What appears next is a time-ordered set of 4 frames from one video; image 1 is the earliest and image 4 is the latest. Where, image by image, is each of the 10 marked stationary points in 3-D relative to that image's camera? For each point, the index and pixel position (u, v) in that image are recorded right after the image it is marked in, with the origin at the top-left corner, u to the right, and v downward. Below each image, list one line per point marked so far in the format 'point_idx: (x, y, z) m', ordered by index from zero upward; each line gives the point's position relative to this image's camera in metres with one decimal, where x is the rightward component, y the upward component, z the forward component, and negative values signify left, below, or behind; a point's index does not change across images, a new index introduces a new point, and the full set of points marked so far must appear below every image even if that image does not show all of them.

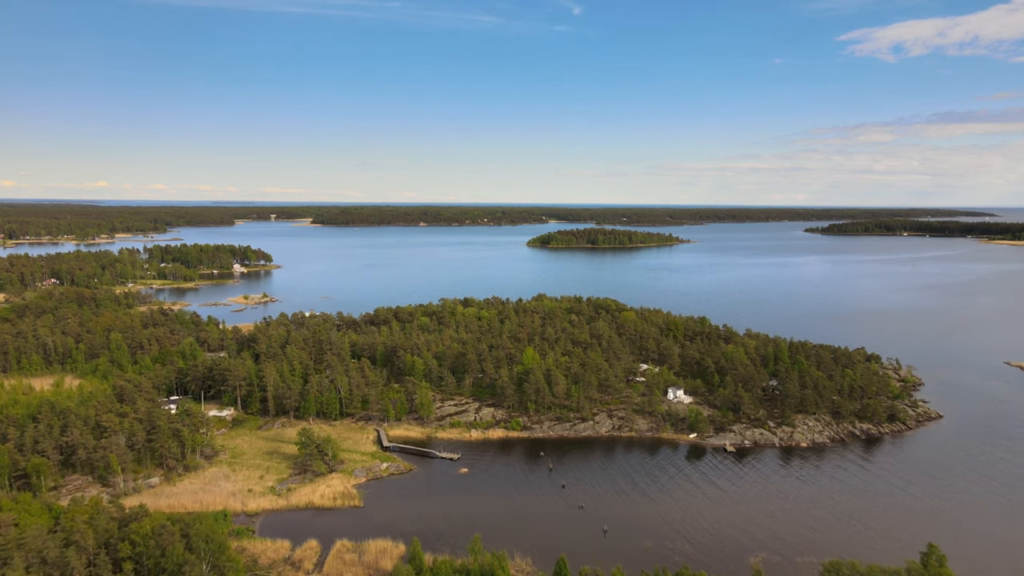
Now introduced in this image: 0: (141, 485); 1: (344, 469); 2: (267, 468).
0: (-11.6, -6.2, +17.8) m
1: (-5.7, -6.2, +19.5) m
2: (-8.4, -6.1, +19.4) m
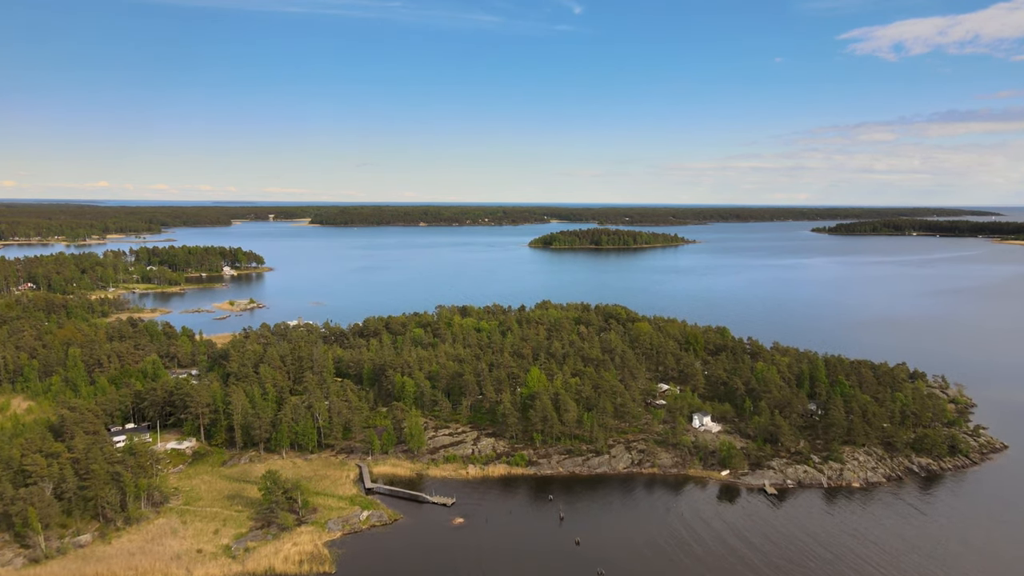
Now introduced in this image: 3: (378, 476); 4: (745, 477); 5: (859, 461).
0: (-11.5, -6.6, +14.7) m
1: (-5.6, -6.7, +16.4) m
2: (-8.3, -6.6, +16.3) m
3: (-4.5, -6.4, +19.3) m
4: (+7.8, -6.4, +19.1) m
5: (+12.0, -6.0, +19.7) m
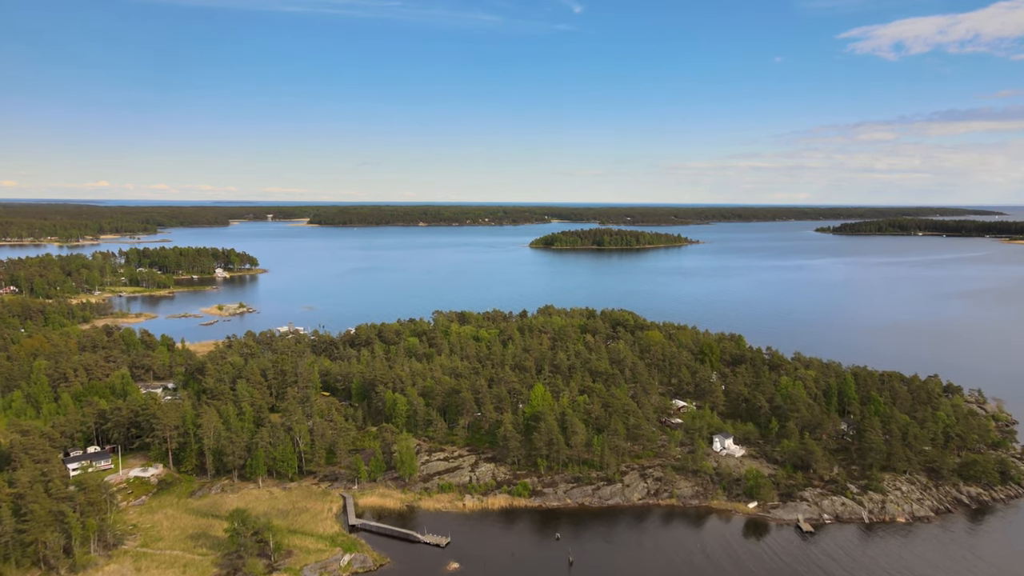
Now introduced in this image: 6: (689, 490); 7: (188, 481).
0: (-11.4, -7.0, +12.7) m
1: (-5.6, -7.0, +14.3) m
2: (-8.2, -6.9, +14.3) m
3: (-4.5, -6.7, +17.2) m
4: (+7.9, -6.7, +17.1) m
5: (+12.1, -6.3, +17.7) m
6: (+5.6, -6.4, +18.0) m
7: (-10.4, -6.2, +18.3) m
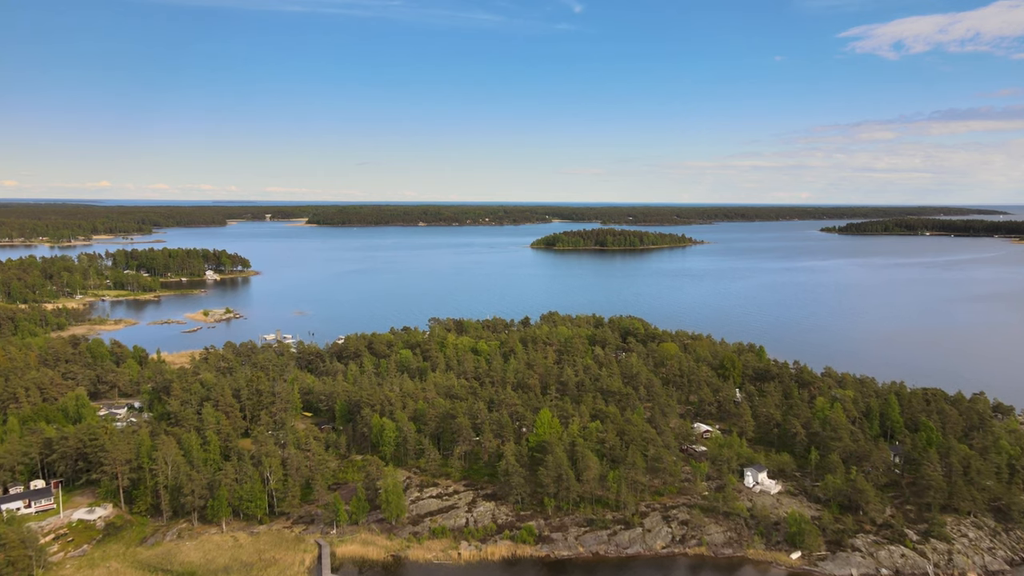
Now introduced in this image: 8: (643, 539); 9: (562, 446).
0: (-11.4, -7.3, +10.2) m
1: (-5.5, -7.3, +11.9) m
2: (-8.1, -7.3, +11.8) m
3: (-4.4, -7.1, +14.7) m
4: (+8.0, -7.0, +14.6) m
5: (+12.2, -6.7, +15.2) m
6: (+5.7, -6.7, +15.5) m
7: (-10.3, -6.6, +15.8) m
8: (+3.6, -6.8, +15.5) m
9: (+1.5, -4.8, +17.2) m
